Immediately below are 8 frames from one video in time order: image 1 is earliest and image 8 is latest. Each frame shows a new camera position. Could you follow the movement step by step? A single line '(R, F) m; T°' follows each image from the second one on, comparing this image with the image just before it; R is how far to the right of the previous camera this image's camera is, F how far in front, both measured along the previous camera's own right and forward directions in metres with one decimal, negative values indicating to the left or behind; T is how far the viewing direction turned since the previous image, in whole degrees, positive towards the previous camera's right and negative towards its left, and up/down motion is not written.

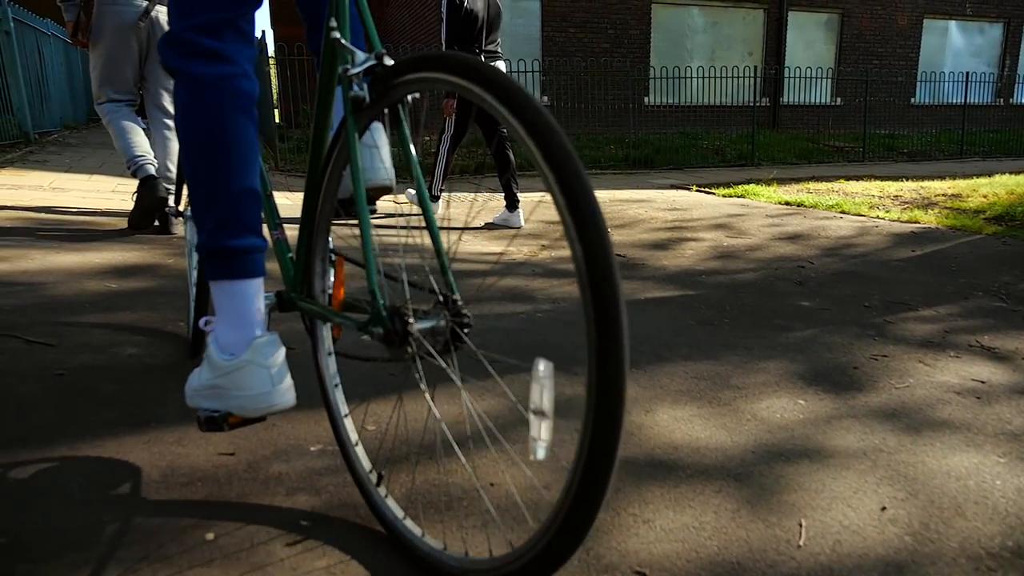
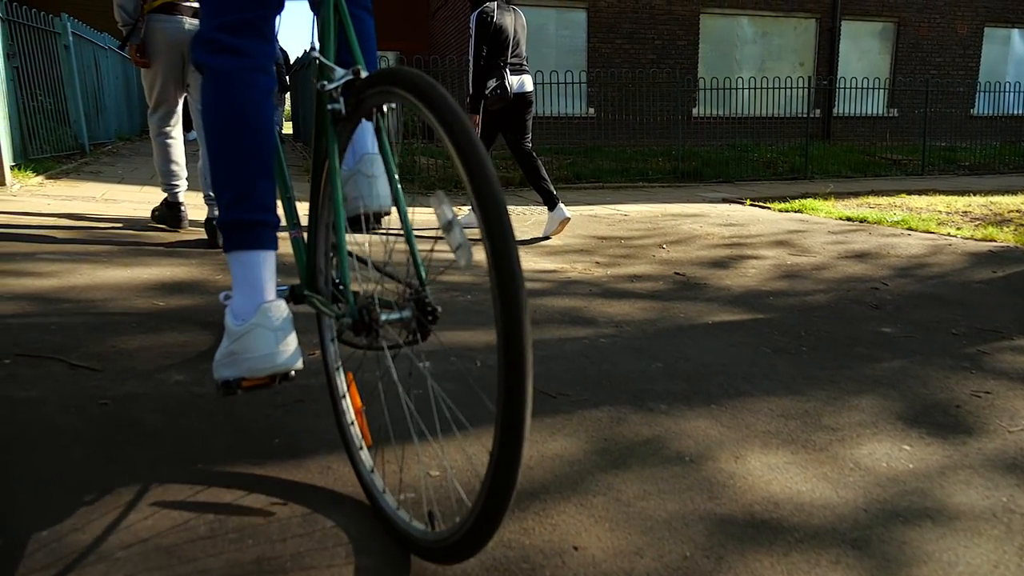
(-0.1, +0.2) m; -3°
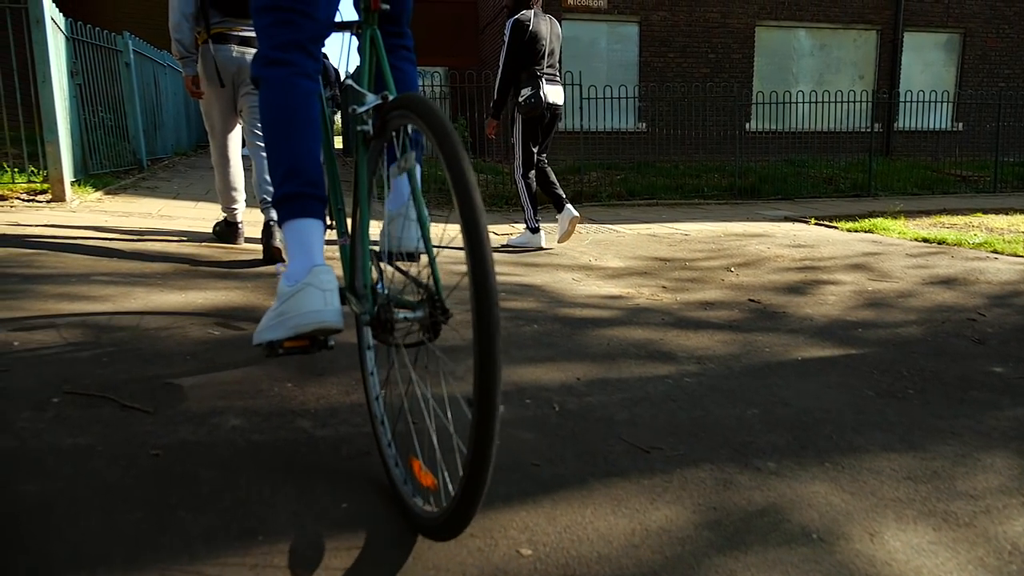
(-0.1, +0.2) m; -3°
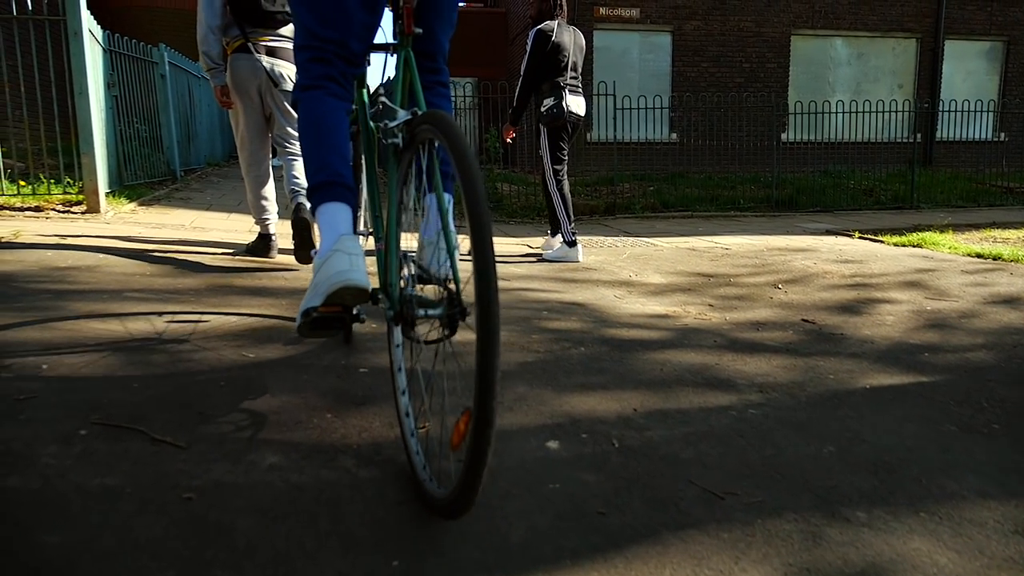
(-0.1, +0.2) m; -2°
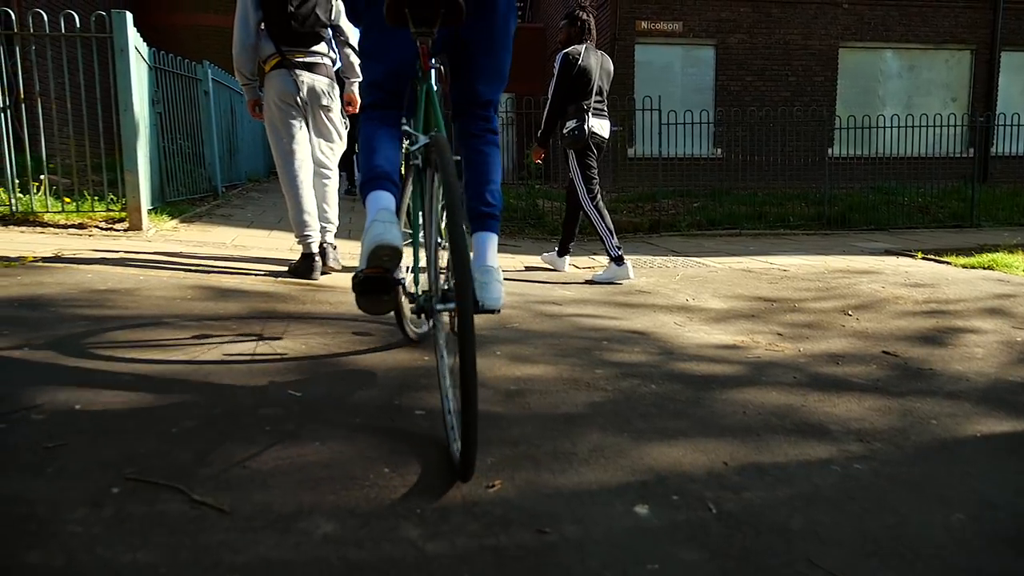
(-0.1, +0.2) m; -3°
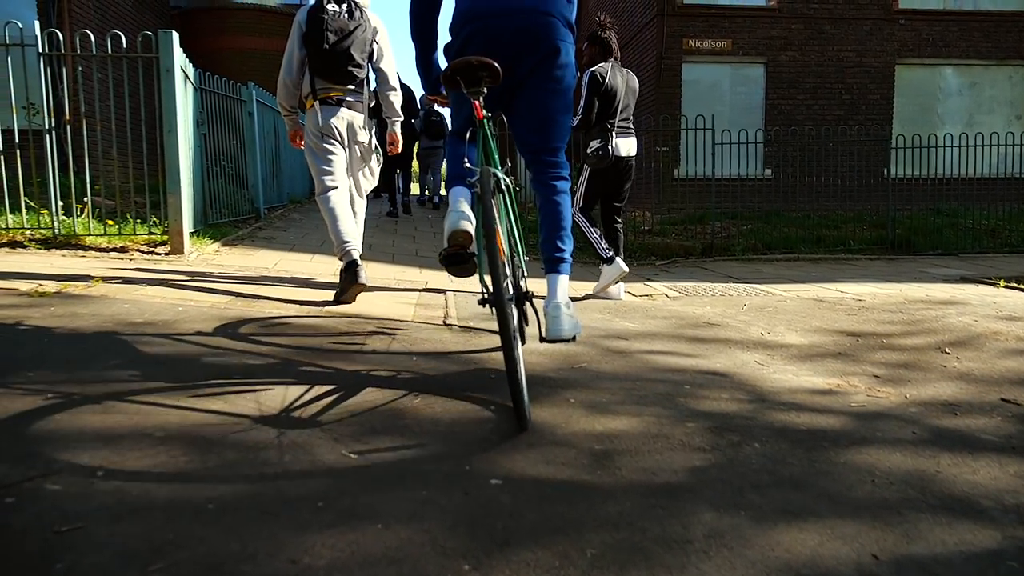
(-0.2, +0.3) m; -3°
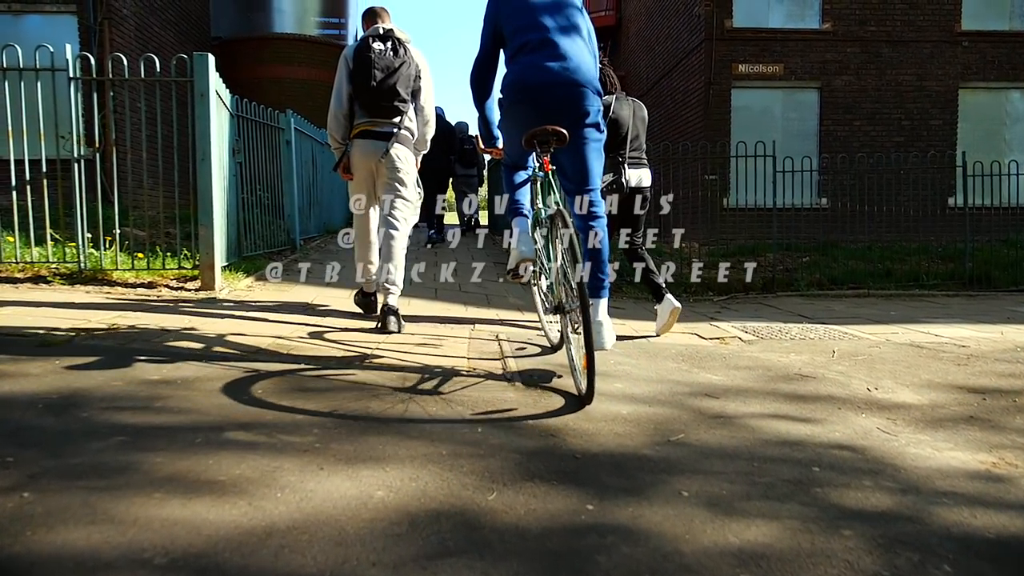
(-0.2, +0.5) m; -3°
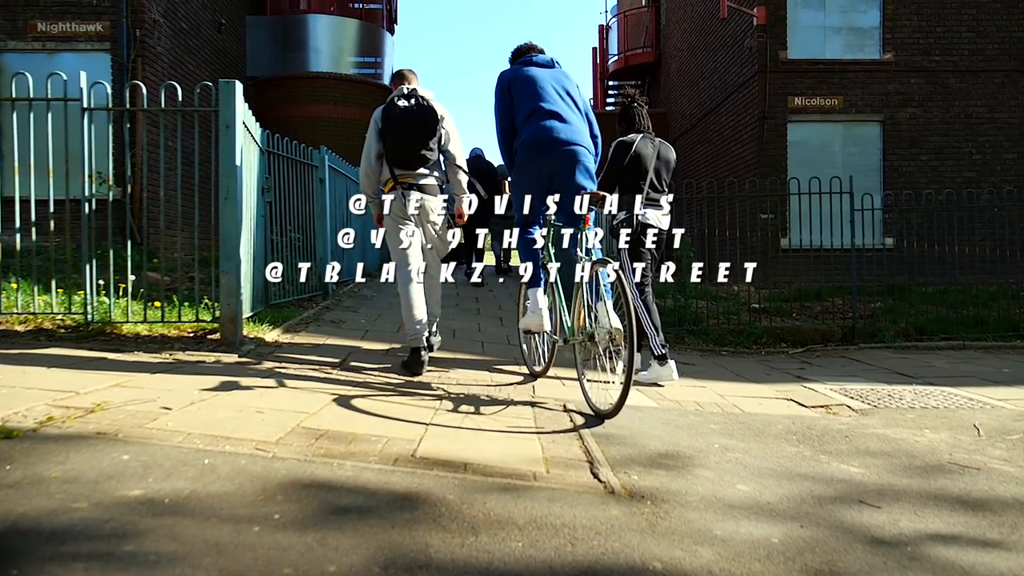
(-0.2, +0.7) m; -2°
